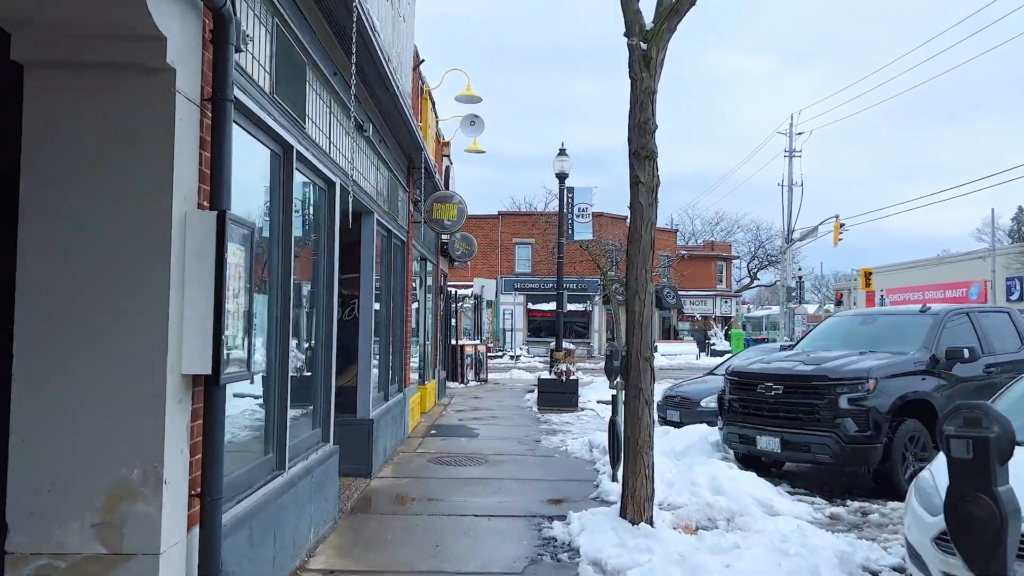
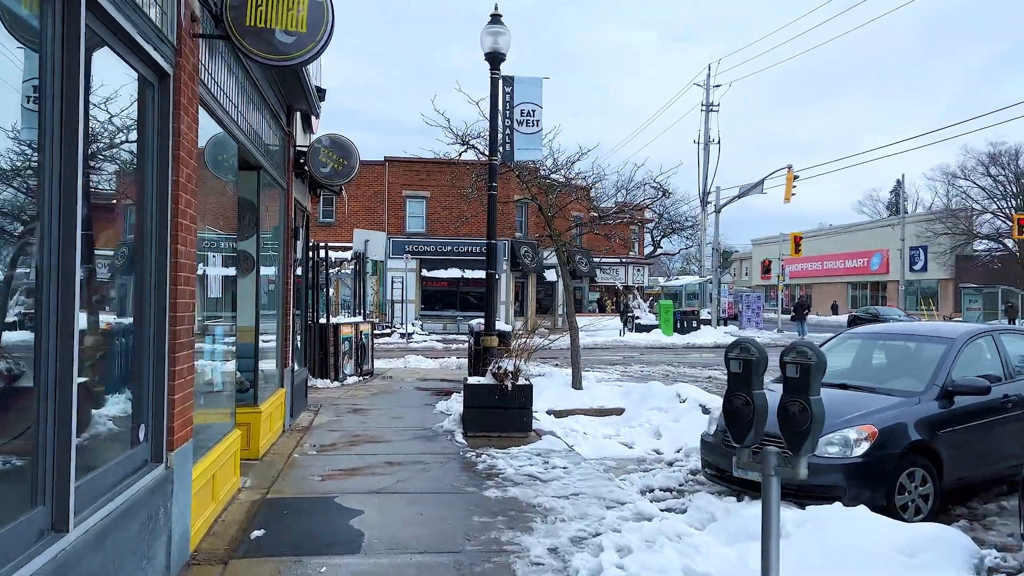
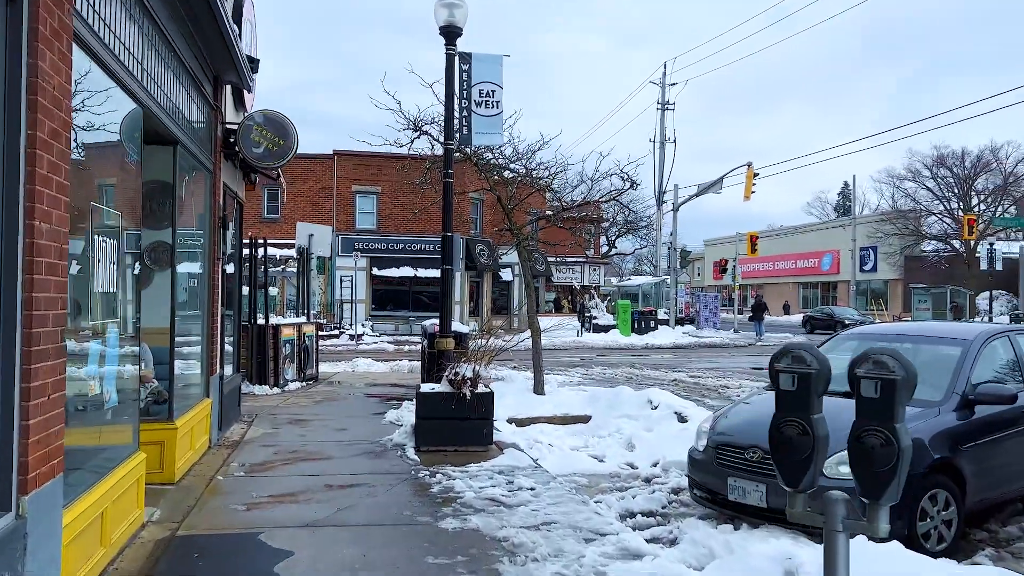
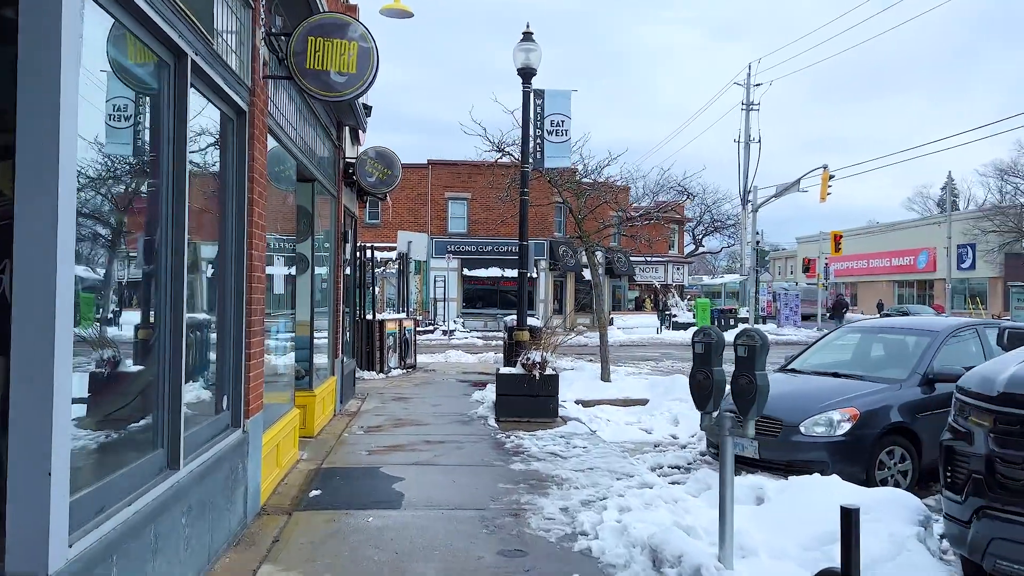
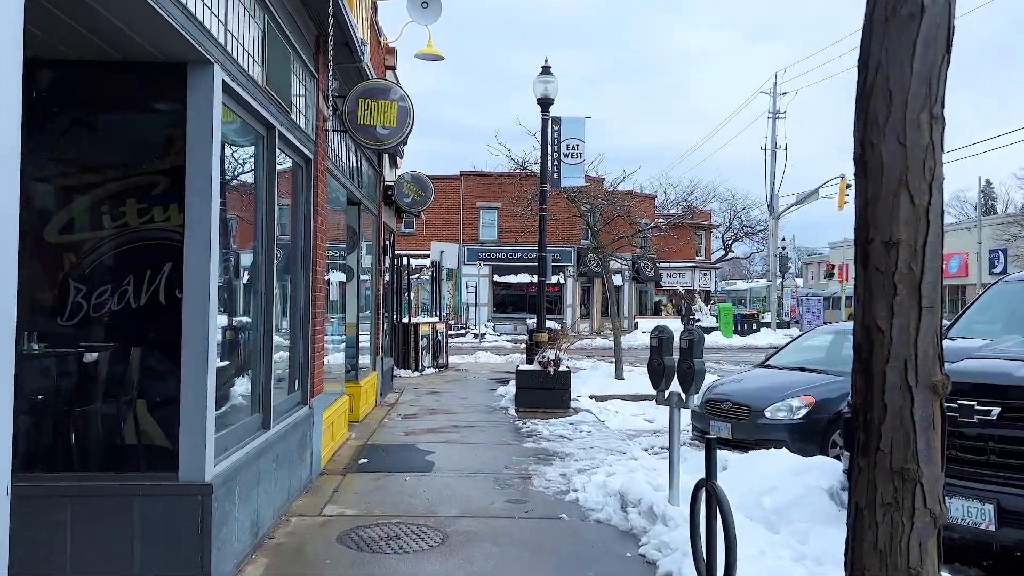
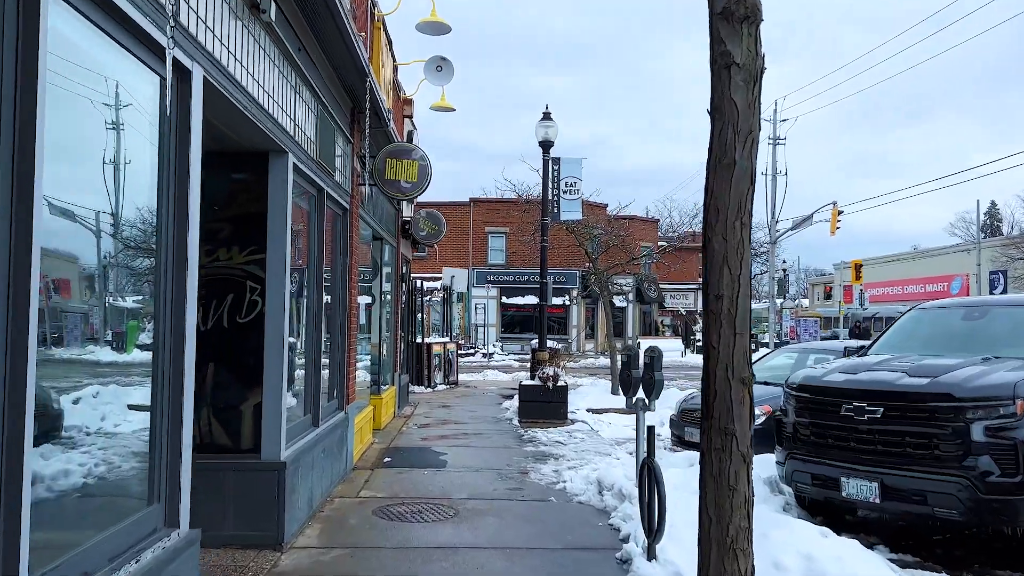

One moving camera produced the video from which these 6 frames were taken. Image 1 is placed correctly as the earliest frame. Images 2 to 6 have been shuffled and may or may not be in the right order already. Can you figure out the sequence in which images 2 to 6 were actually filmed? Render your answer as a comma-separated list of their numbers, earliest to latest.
6, 5, 4, 2, 3
